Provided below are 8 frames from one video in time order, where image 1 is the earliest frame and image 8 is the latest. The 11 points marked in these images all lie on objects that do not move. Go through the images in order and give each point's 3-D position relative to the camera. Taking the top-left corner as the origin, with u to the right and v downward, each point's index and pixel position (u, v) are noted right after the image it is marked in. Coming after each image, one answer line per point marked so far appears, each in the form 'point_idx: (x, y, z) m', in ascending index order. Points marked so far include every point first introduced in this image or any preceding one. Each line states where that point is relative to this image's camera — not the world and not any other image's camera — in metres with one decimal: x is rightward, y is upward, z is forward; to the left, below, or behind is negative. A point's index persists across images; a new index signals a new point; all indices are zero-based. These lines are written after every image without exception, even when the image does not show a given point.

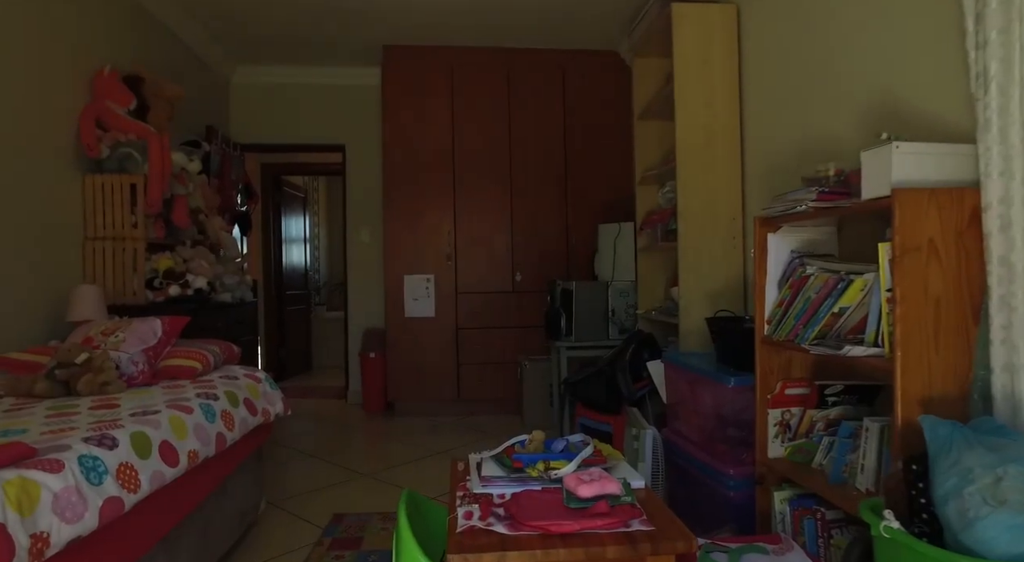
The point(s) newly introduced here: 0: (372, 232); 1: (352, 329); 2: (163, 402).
0: (-1.1, +0.4, +4.5) m
1: (-1.3, -0.4, +4.5) m
2: (-1.0, -0.3, +1.6) m
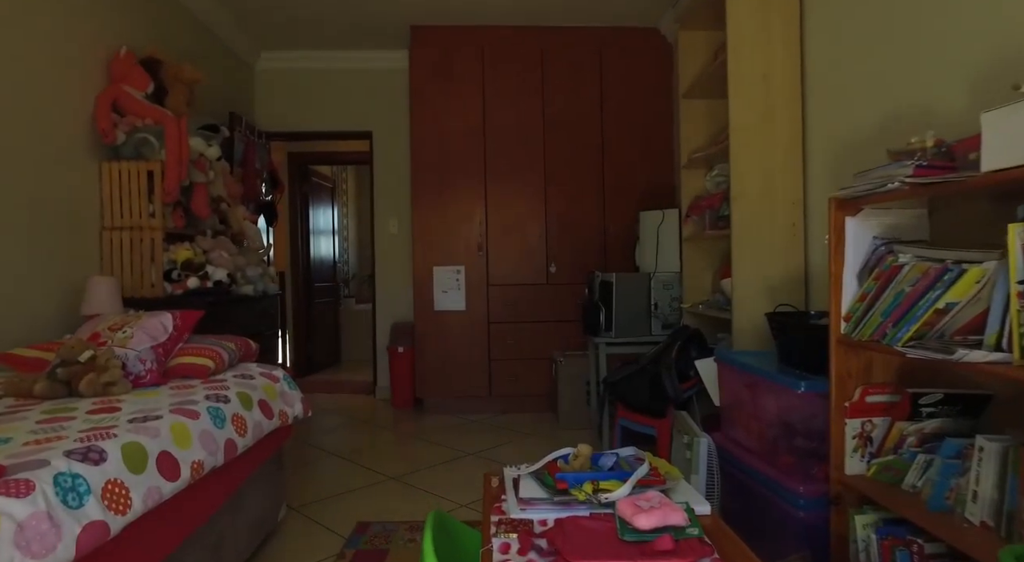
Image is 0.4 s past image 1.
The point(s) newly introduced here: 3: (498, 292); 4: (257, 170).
0: (-0.8, +0.4, +4.4) m
1: (-1.0, -0.3, +4.4) m
2: (-0.9, -0.3, +1.4) m
3: (-0.1, -0.1, +3.9) m
4: (-1.7, +0.7, +3.8) m
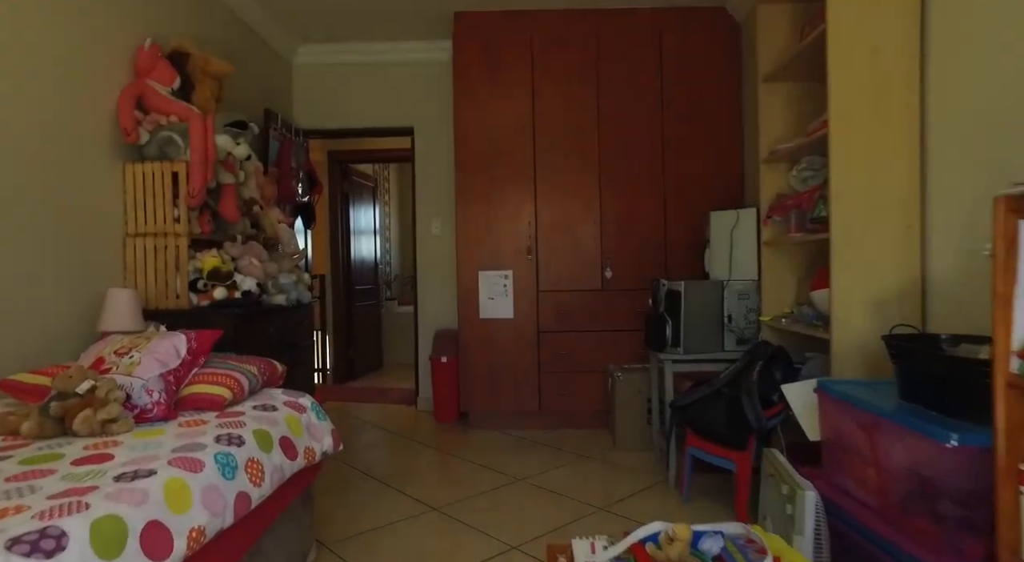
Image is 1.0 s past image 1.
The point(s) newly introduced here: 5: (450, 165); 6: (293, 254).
0: (-0.5, +0.4, +4.1) m
1: (-0.7, -0.4, +4.2) m
2: (-0.7, -0.4, +1.2) m
3: (+0.2, -0.1, +3.6) m
4: (-1.4, +0.7, +3.6) m
5: (-0.4, +0.8, +4.1) m
6: (-1.2, +0.1, +3.1) m
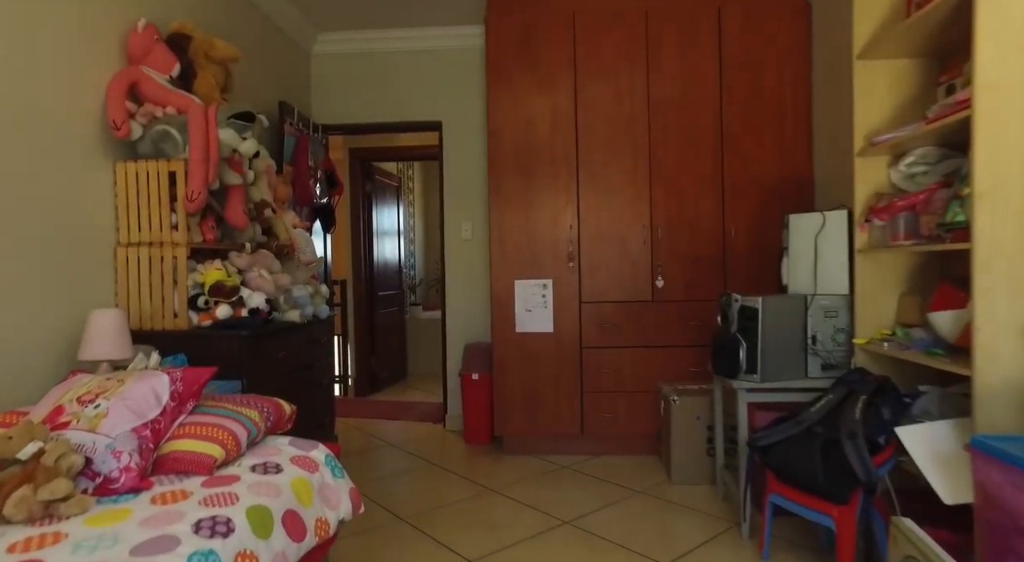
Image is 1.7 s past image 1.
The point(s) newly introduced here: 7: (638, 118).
0: (-0.3, +0.4, +3.8) m
1: (-0.4, -0.4, +3.8) m
2: (-0.6, -0.4, +0.9) m
3: (+0.5, -0.2, +3.2) m
4: (-1.2, +0.6, +3.3) m
5: (-0.2, +0.8, +3.8) m
6: (-1.0, +0.1, +2.8) m
7: (+0.7, +0.9, +3.2) m
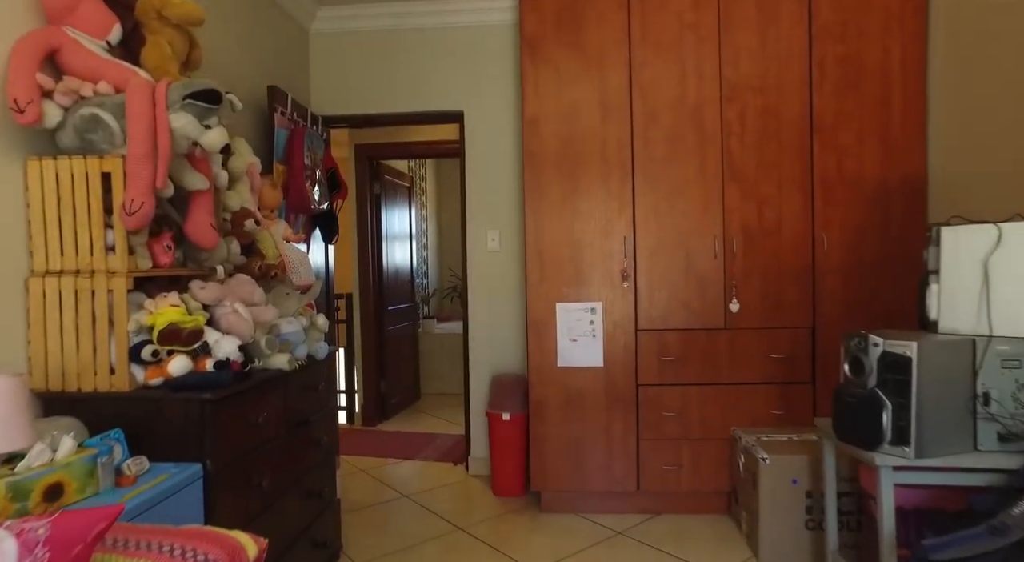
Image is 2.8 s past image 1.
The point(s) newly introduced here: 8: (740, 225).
0: (-0.1, +0.2, +3.2) m
1: (-0.2, -0.5, +3.3) m
2: (-0.4, -0.5, +0.3) m
3: (+0.6, -0.3, +2.7) m
4: (-1.0, +0.5, +2.7) m
5: (0.0, +0.7, +3.2) m
6: (-0.8, 0.0, +2.3) m
7: (+0.9, +0.8, +2.6) m
8: (+1.0, +0.3, +2.6) m
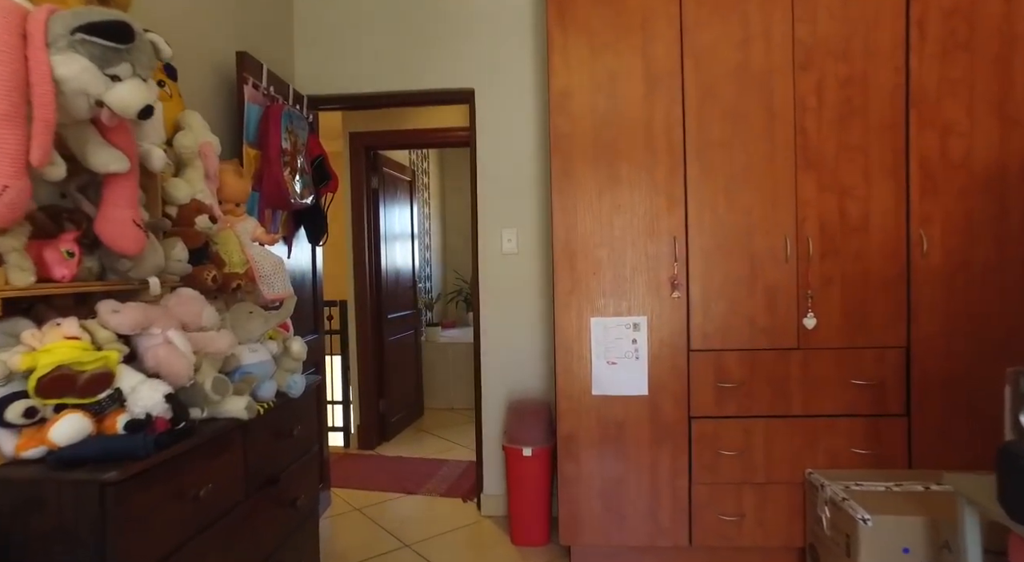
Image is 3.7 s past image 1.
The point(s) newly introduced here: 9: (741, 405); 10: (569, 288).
0: (0.0, +0.2, +2.7) m
1: (-0.1, -0.5, +2.8) m
2: (-0.4, -0.6, -0.2) m
3: (+0.7, -0.3, +2.2) m
4: (-0.9, +0.5, +2.2) m
5: (+0.1, +0.6, +2.7) m
6: (-0.7, -0.1, +1.8) m
7: (+1.0, +0.8, +2.1) m
8: (+1.1, +0.2, +2.1) m
9: (+0.9, -0.5, +2.2) m
10: (+0.2, 0.0, +2.2) m
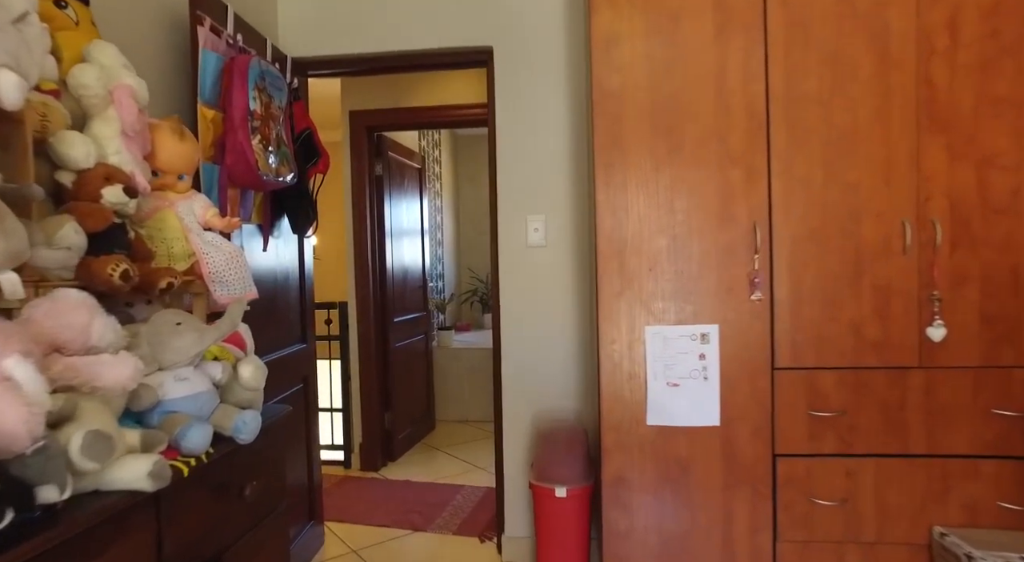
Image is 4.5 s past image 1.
0: (+0.1, +0.2, +2.2) m
1: (0.0, -0.5, +2.3) m
2: (-0.3, -0.6, -0.7) m
3: (+0.8, -0.3, +1.6) m
4: (-0.8, +0.5, +1.7) m
5: (+0.2, +0.6, +2.2) m
6: (-0.7, 0.0, +1.3) m
7: (+1.1, +0.8, +1.6) m
8: (+1.2, +0.2, +1.6) m
9: (+1.0, -0.5, +1.7) m
10: (+0.3, 0.0, +1.7) m
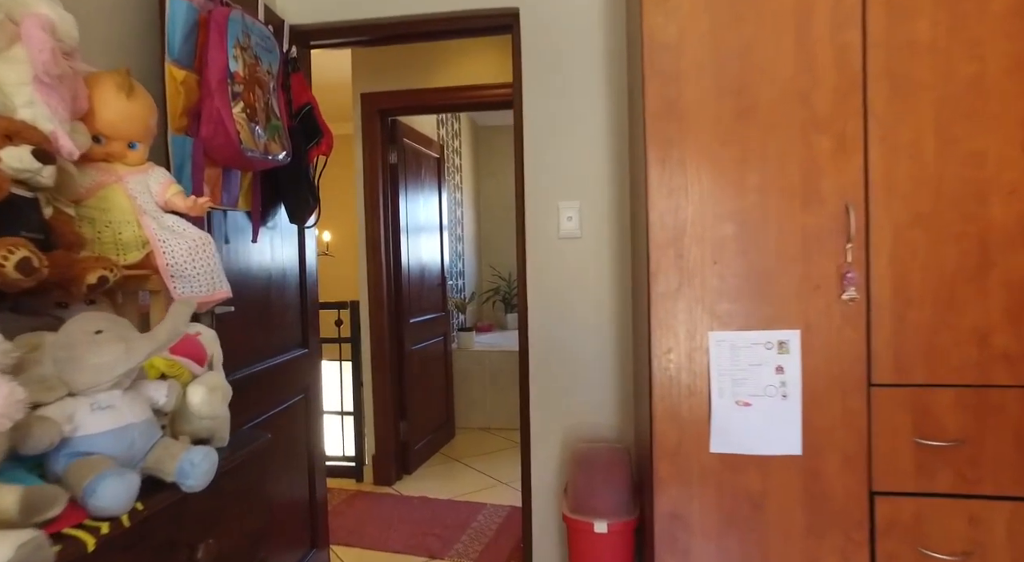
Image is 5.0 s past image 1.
0: (+0.2, +0.2, +1.9) m
1: (+0.1, -0.5, +2.0) m
2: (-0.3, -0.6, -1.0) m
3: (+0.9, -0.3, +1.3) m
4: (-0.7, +0.5, +1.5) m
5: (+0.3, +0.7, +1.9) m
6: (-0.6, 0.0, +1.0) m
7: (+1.1, +0.8, +1.2) m
8: (+1.3, +0.3, +1.2) m
9: (+1.1, -0.5, +1.3) m
10: (+0.4, 0.0, +1.4) m
